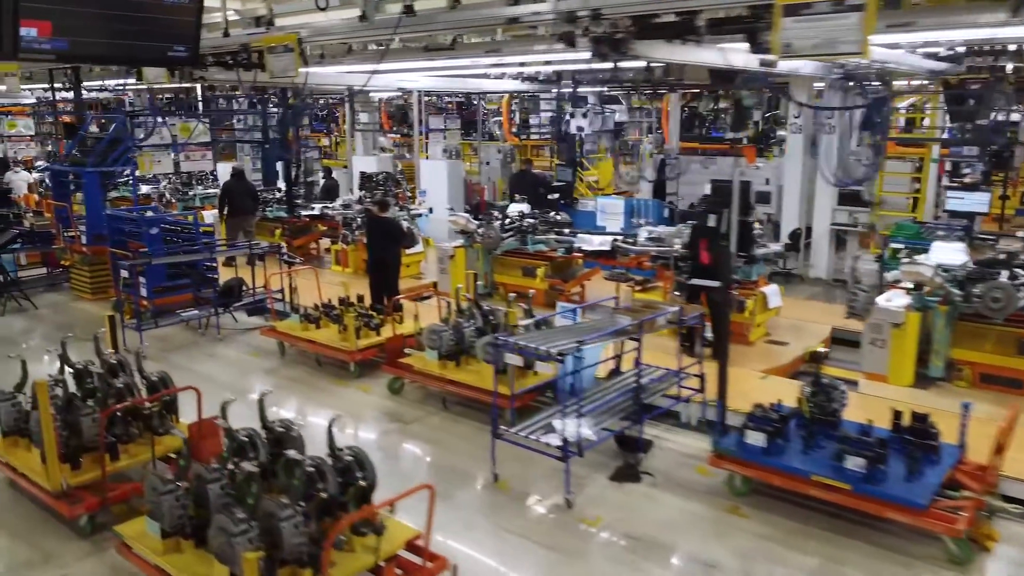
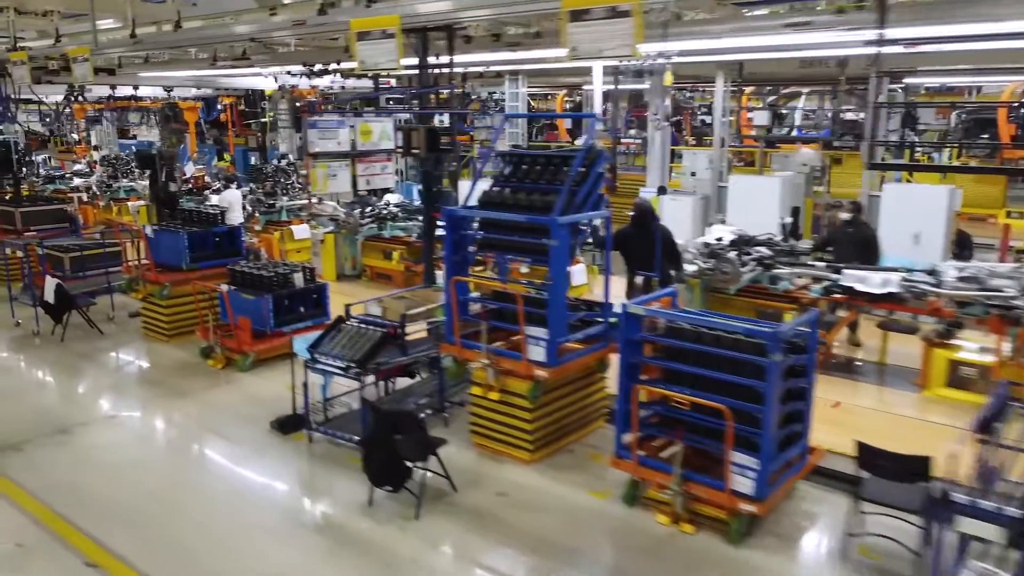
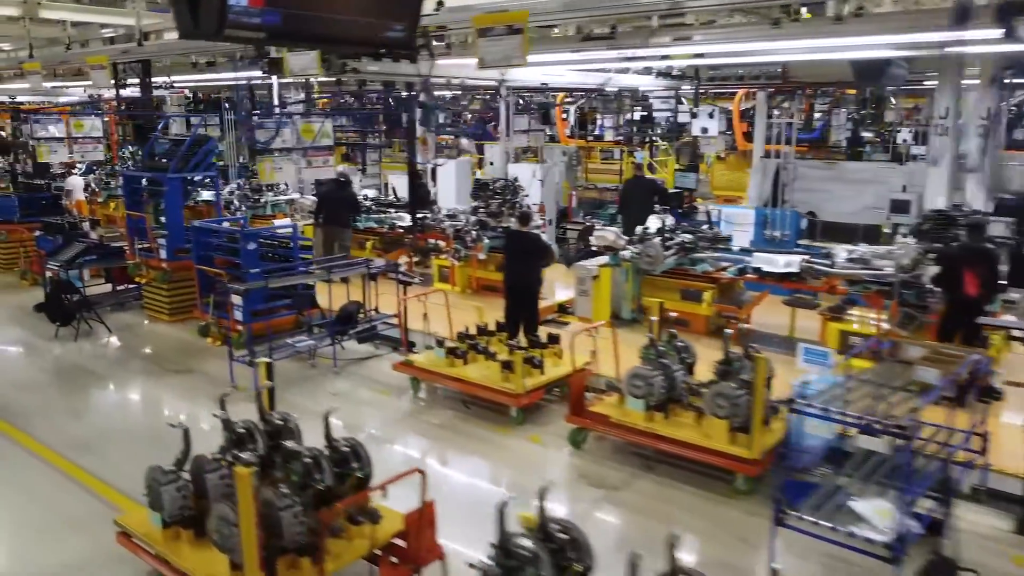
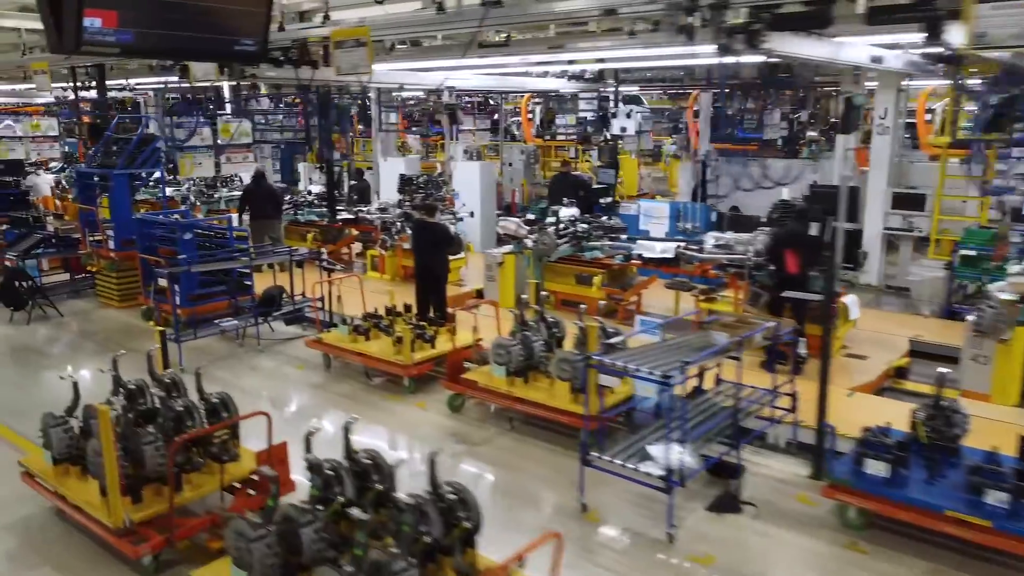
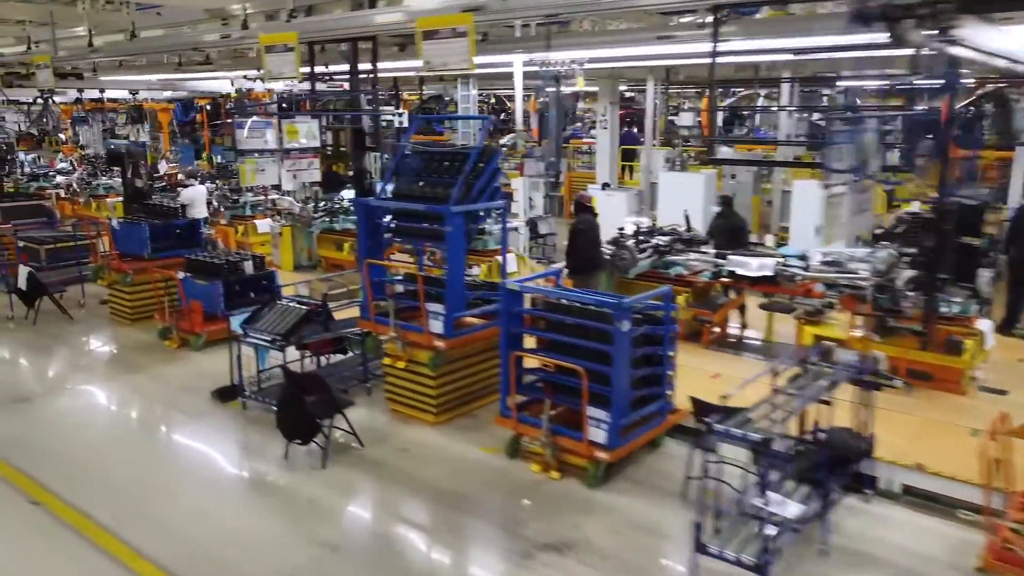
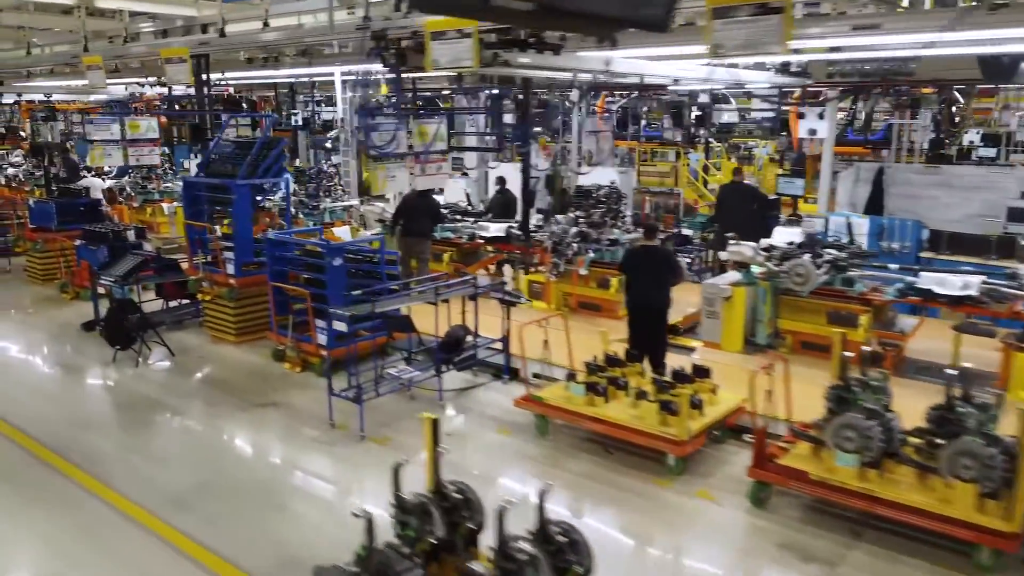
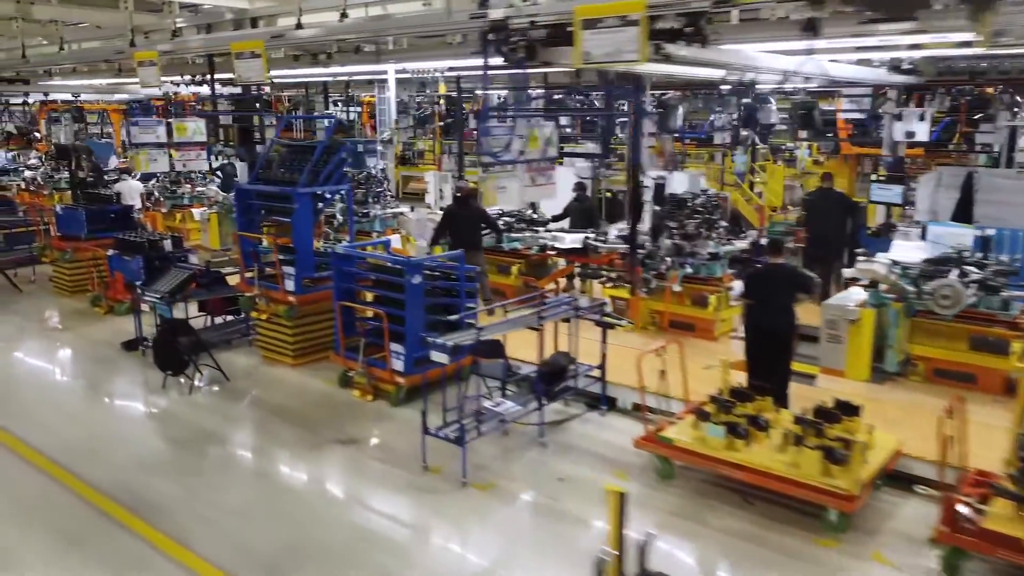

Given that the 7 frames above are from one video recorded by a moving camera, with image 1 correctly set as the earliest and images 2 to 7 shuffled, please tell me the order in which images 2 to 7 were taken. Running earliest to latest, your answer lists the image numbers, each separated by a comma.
4, 3, 6, 7, 5, 2
